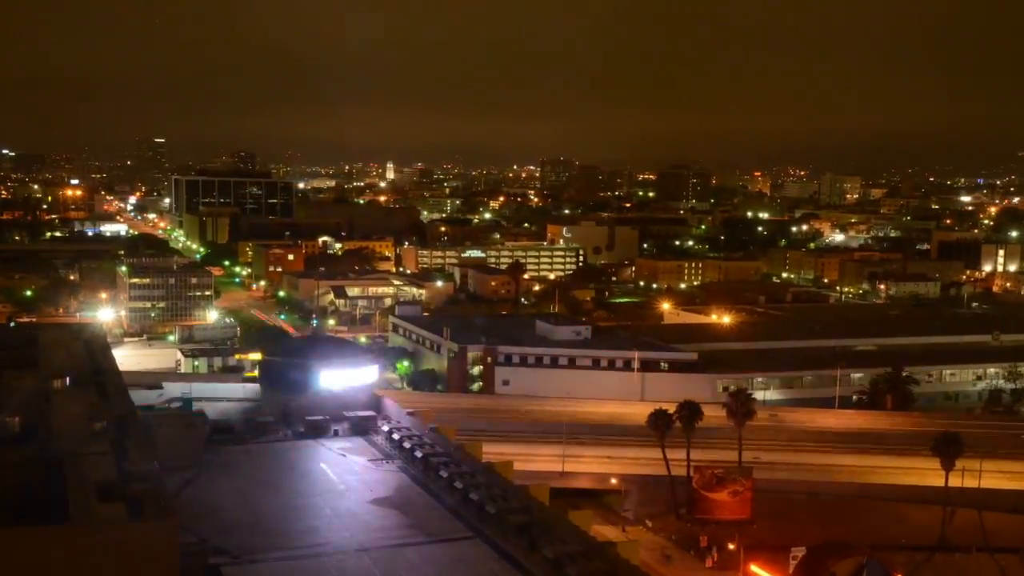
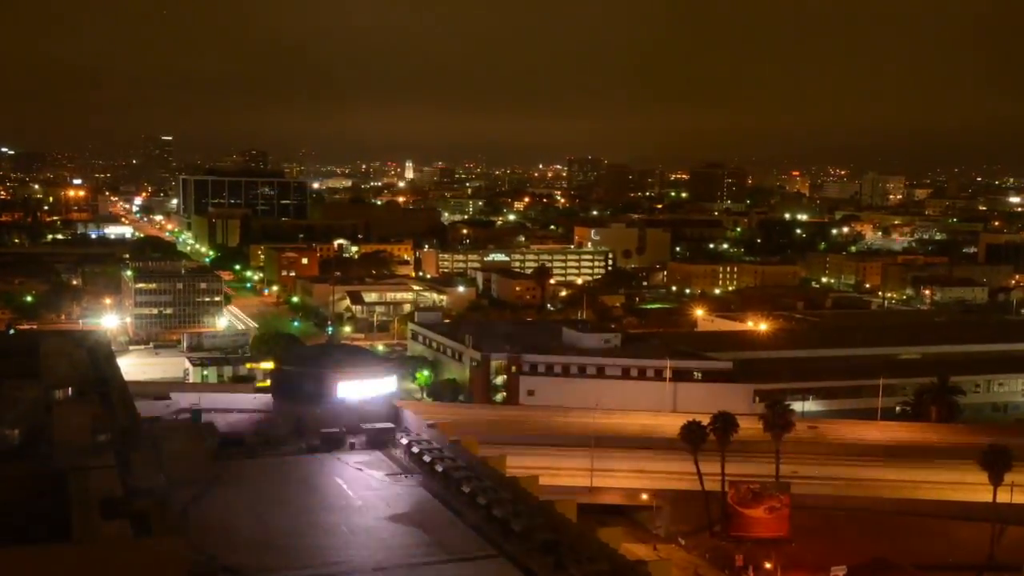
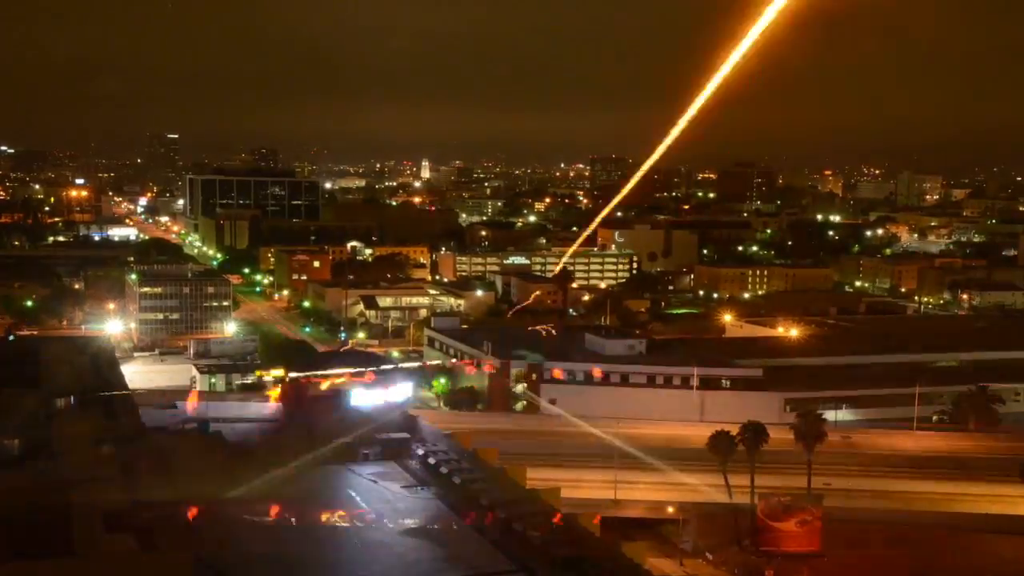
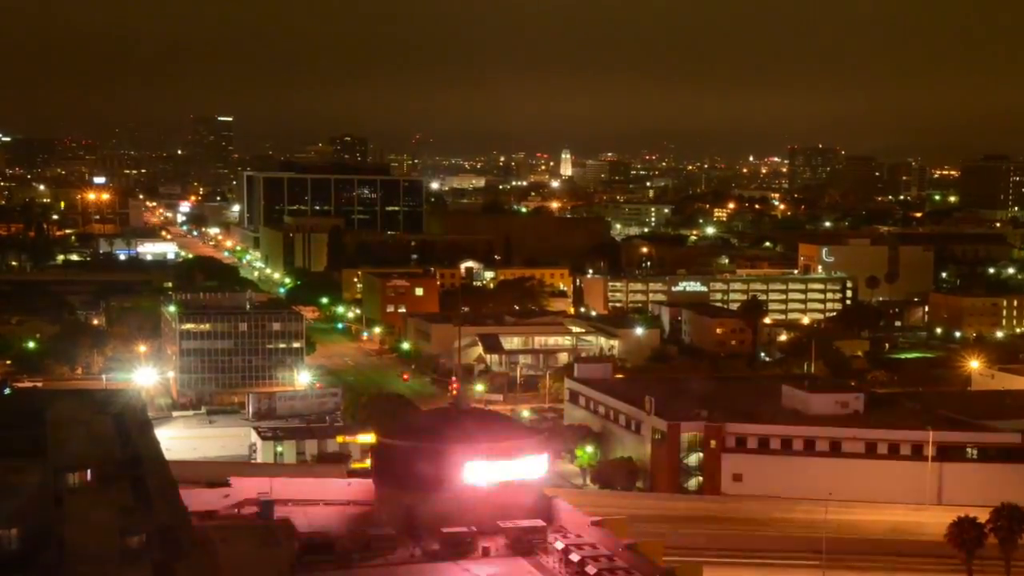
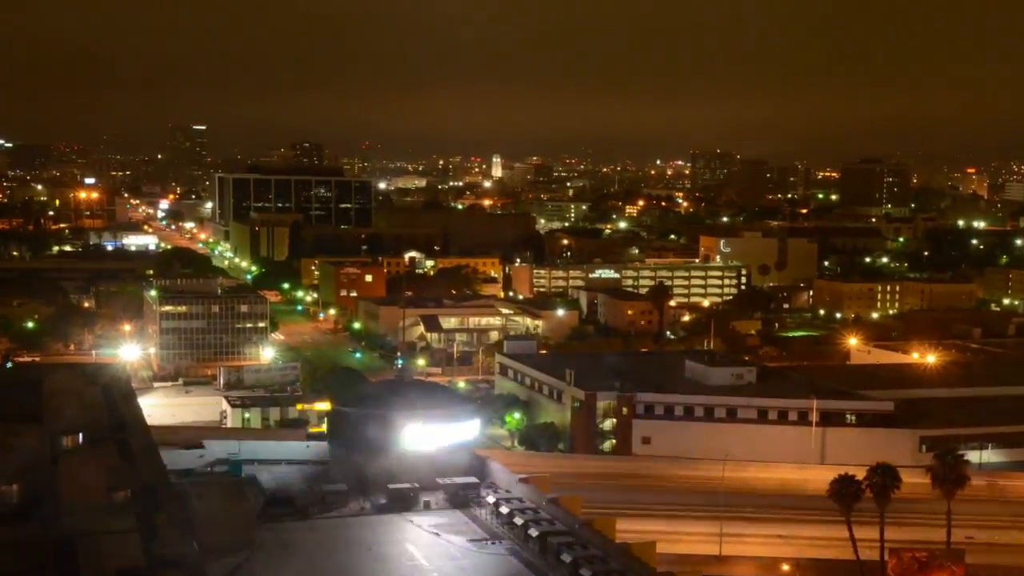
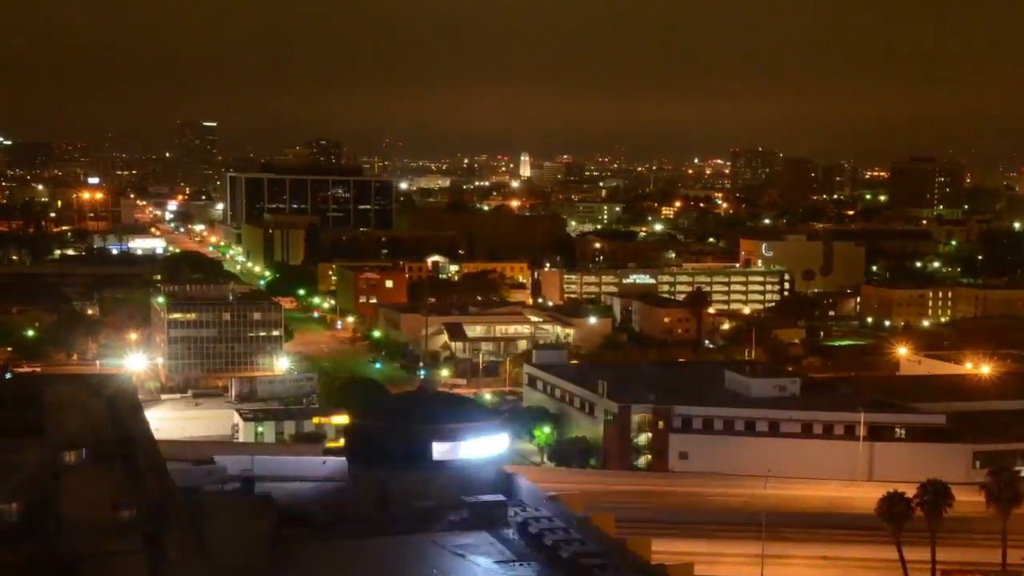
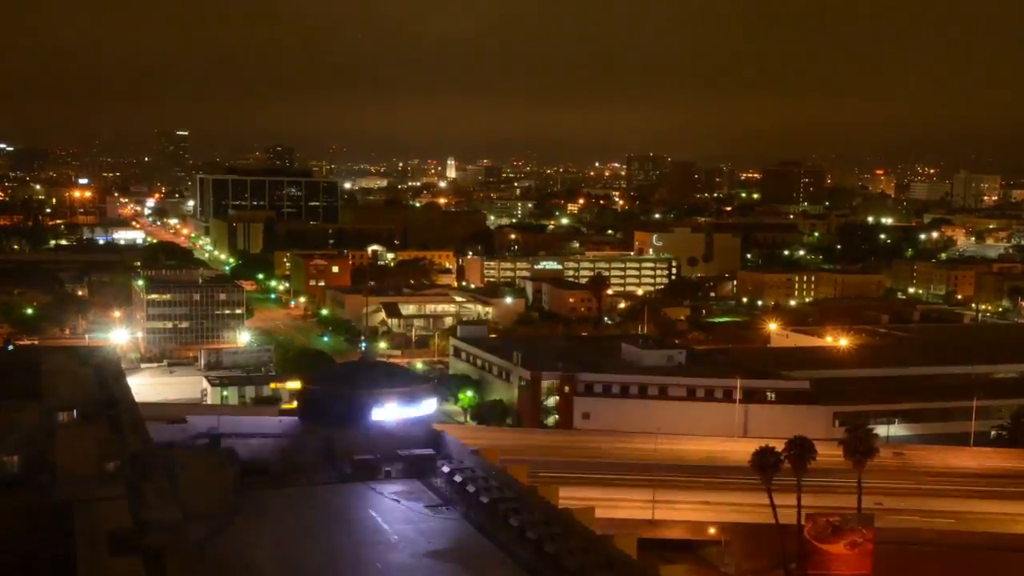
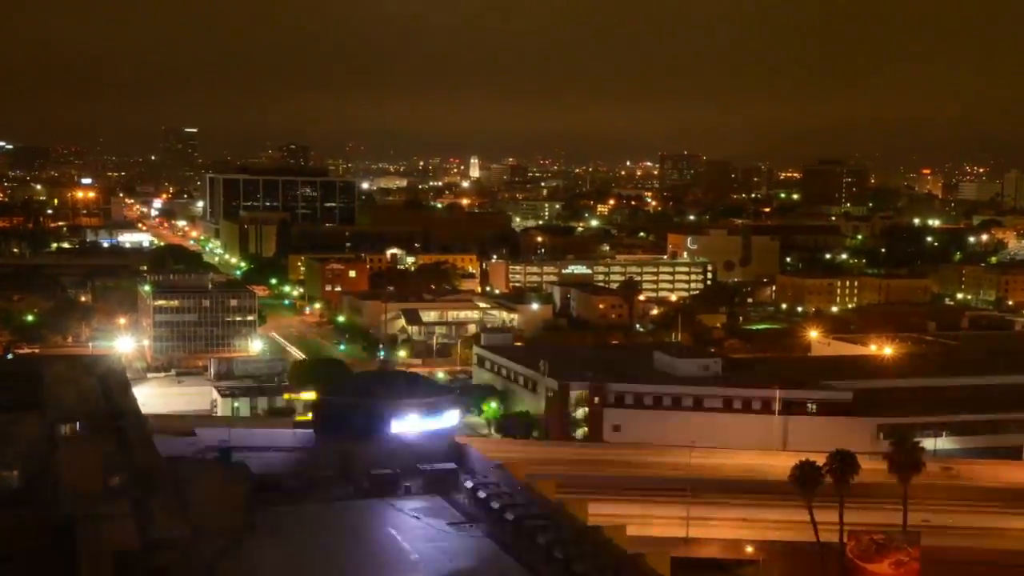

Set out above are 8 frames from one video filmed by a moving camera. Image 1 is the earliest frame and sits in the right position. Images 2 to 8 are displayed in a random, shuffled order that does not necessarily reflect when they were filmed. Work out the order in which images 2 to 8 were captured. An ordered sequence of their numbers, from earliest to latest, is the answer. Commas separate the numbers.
2, 3, 7, 8, 5, 6, 4
